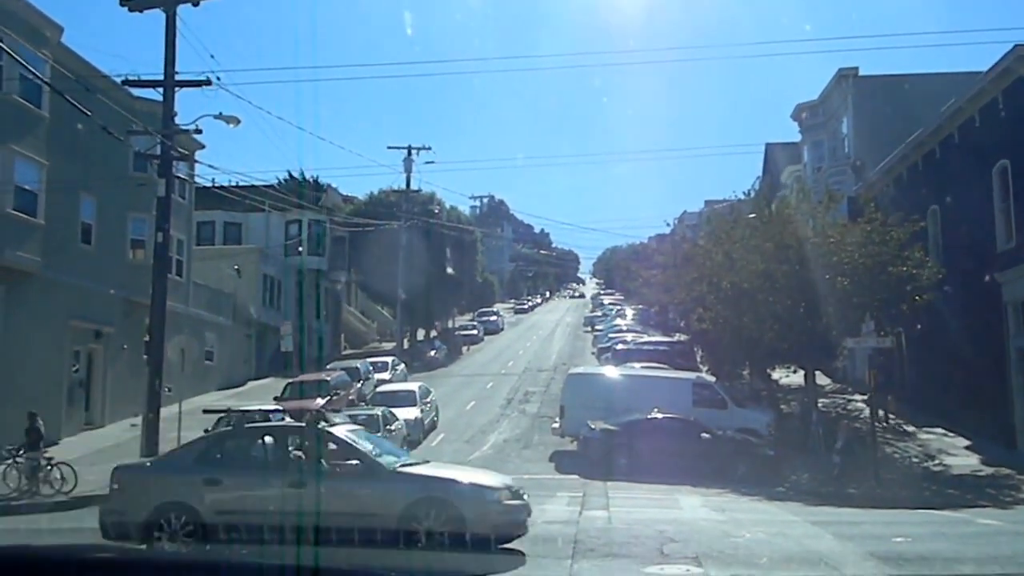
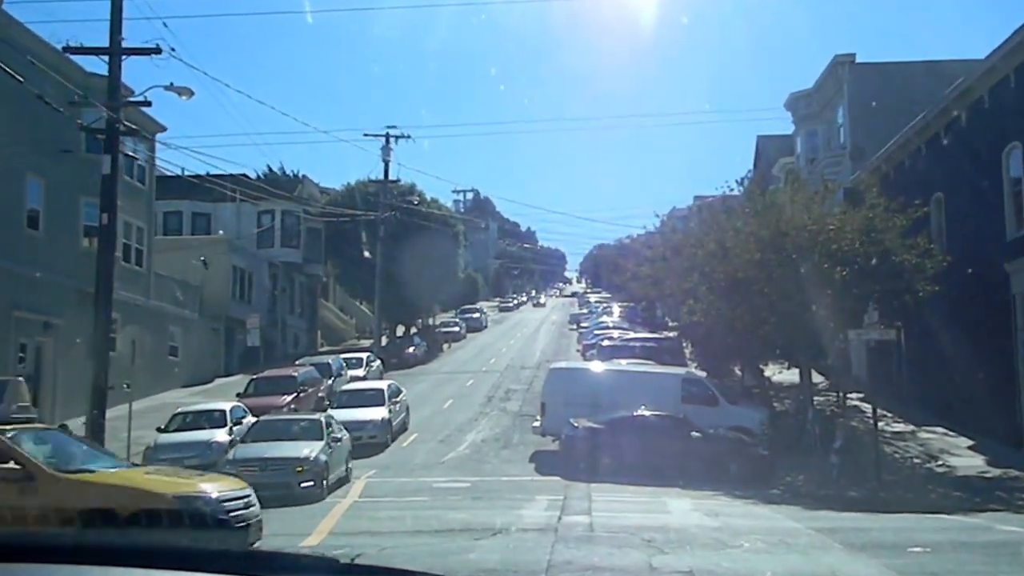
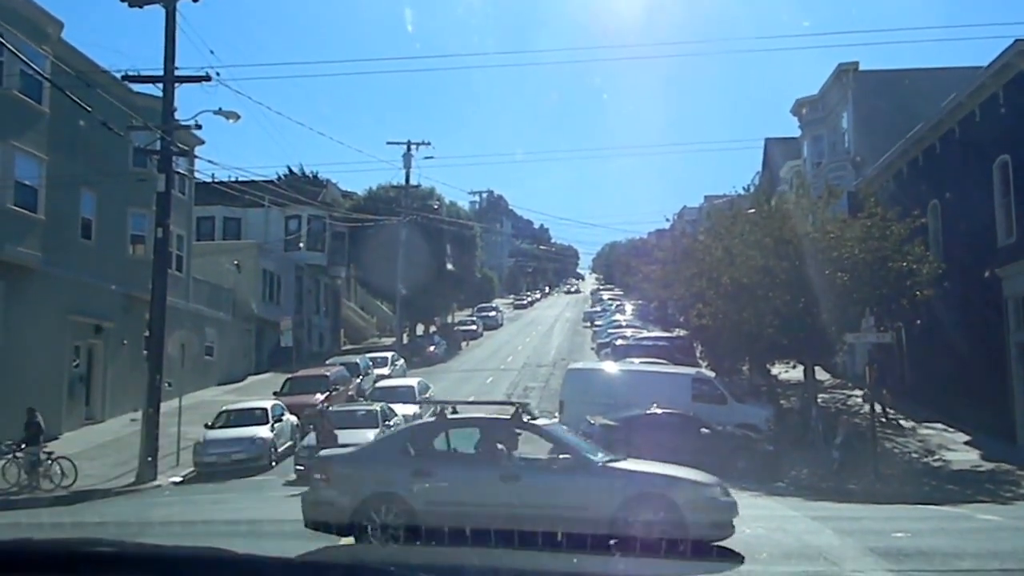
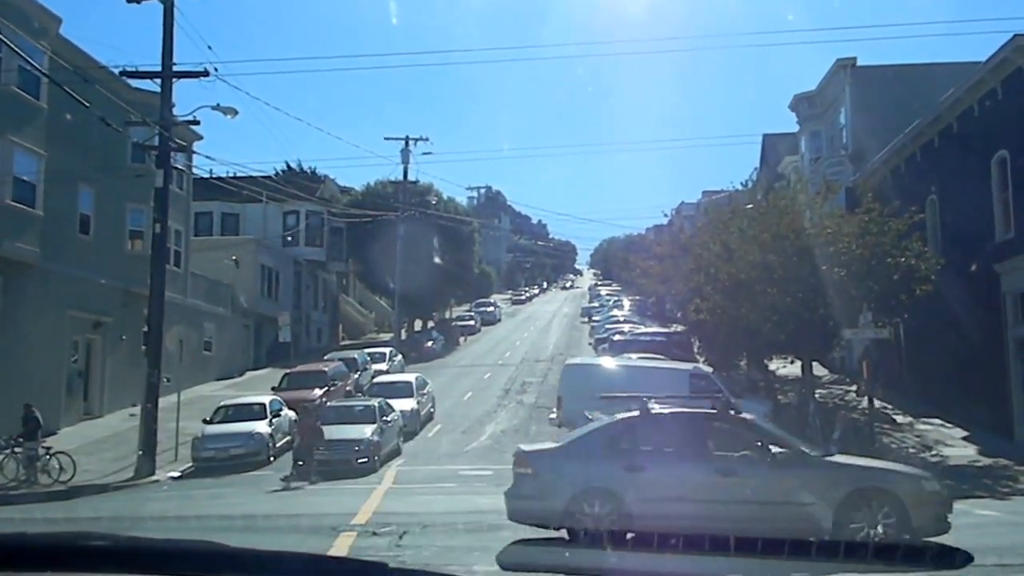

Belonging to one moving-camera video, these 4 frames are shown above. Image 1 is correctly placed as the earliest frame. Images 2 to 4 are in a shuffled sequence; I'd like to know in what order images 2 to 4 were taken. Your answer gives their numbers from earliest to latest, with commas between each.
3, 4, 2
